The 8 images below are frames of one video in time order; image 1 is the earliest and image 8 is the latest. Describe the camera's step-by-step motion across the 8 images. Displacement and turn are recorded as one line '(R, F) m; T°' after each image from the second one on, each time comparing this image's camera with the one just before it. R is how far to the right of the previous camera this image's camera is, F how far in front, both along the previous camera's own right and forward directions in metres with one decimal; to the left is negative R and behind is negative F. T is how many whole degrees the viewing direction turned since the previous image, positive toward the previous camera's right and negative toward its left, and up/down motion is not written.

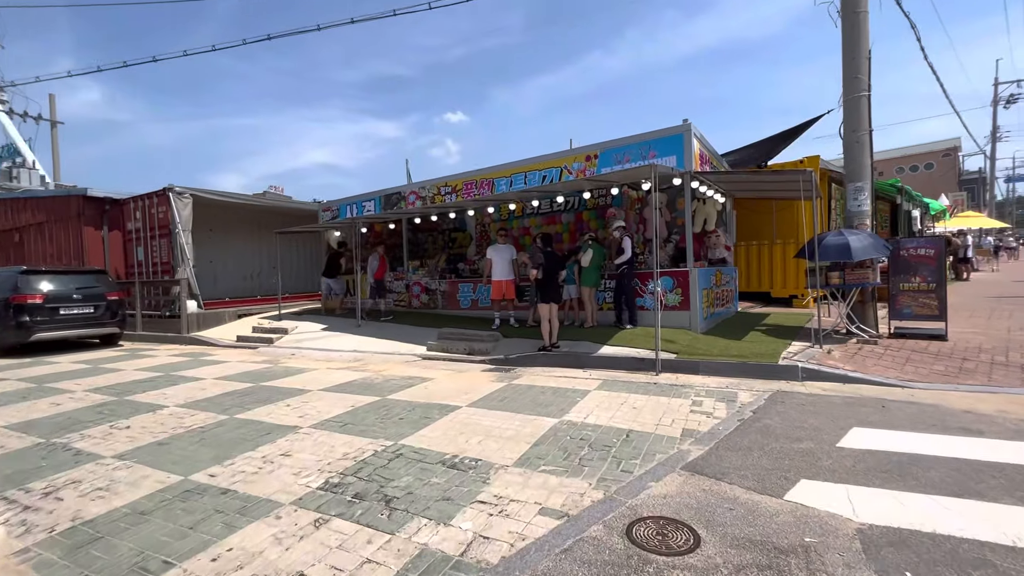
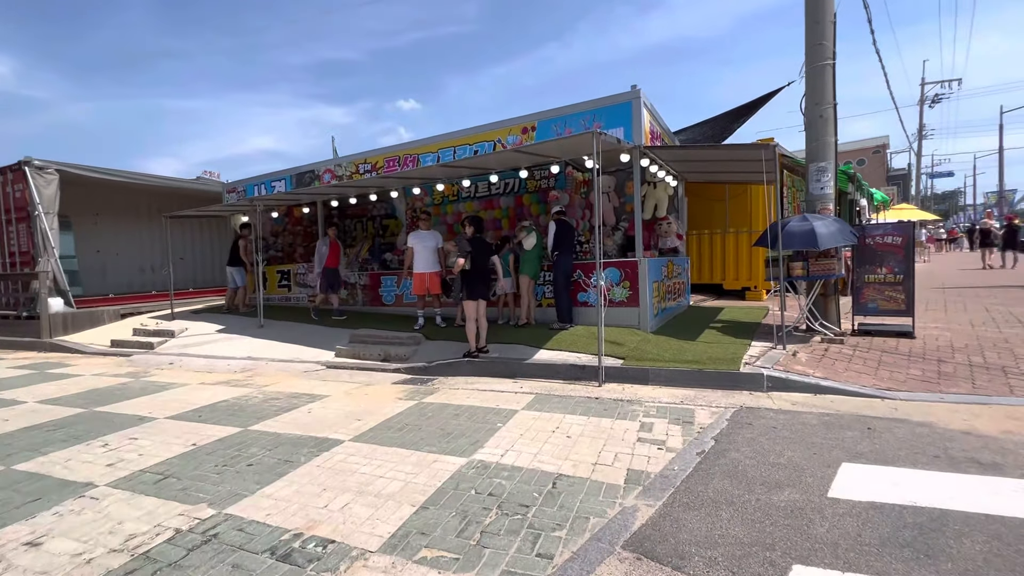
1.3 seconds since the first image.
(+0.5, +1.3) m; +5°
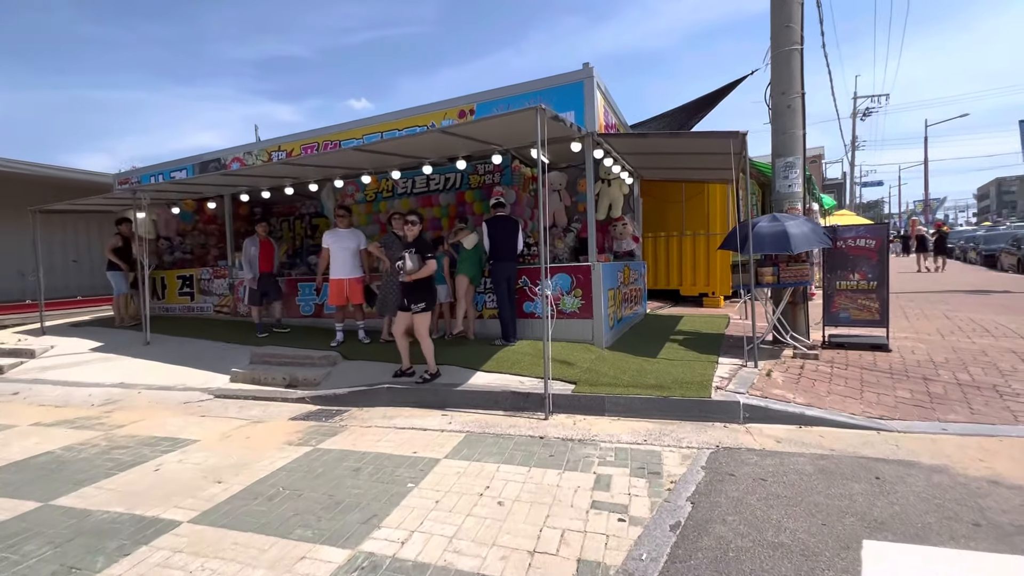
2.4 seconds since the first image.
(+0.3, +1.1) m; +5°
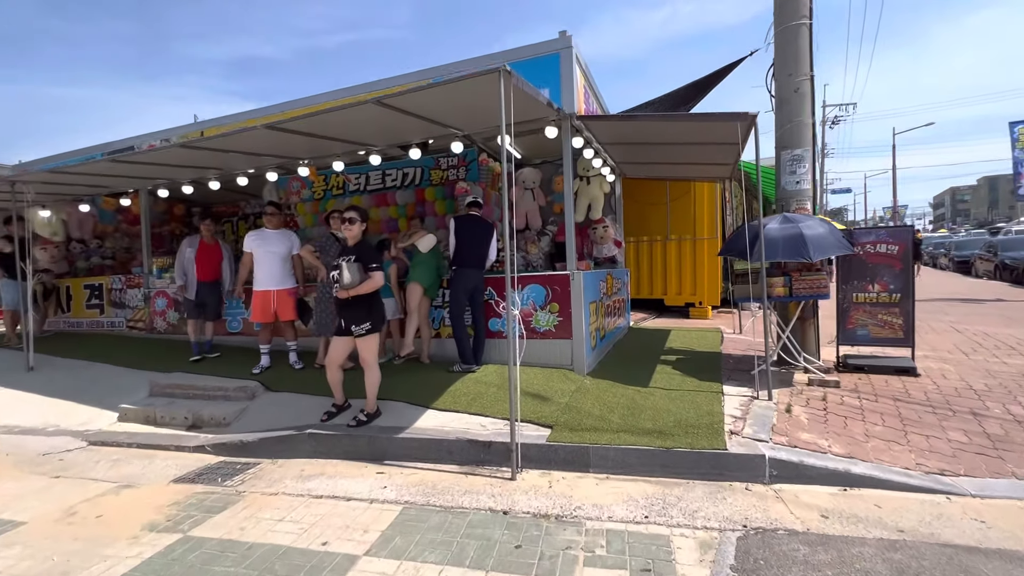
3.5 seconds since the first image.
(+0.2, +1.1) m; +3°
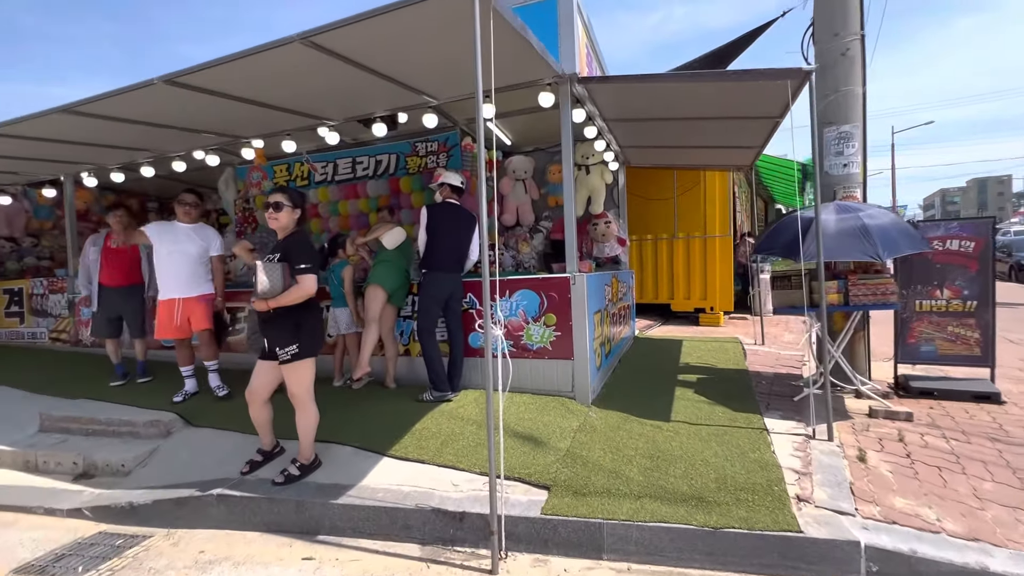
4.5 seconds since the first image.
(+0.1, +1.1) m; +1°
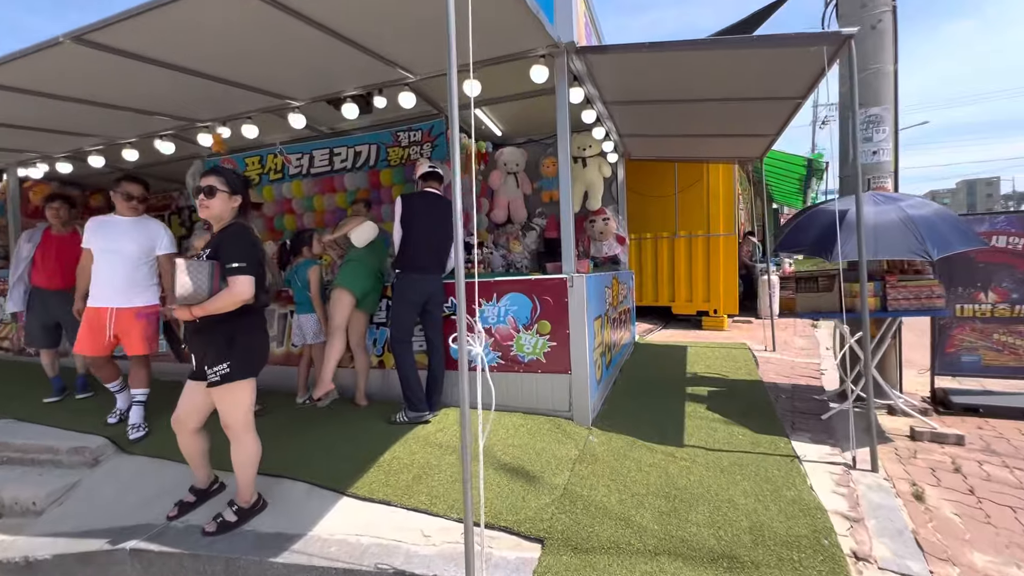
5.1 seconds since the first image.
(0.0, +0.6) m; +1°
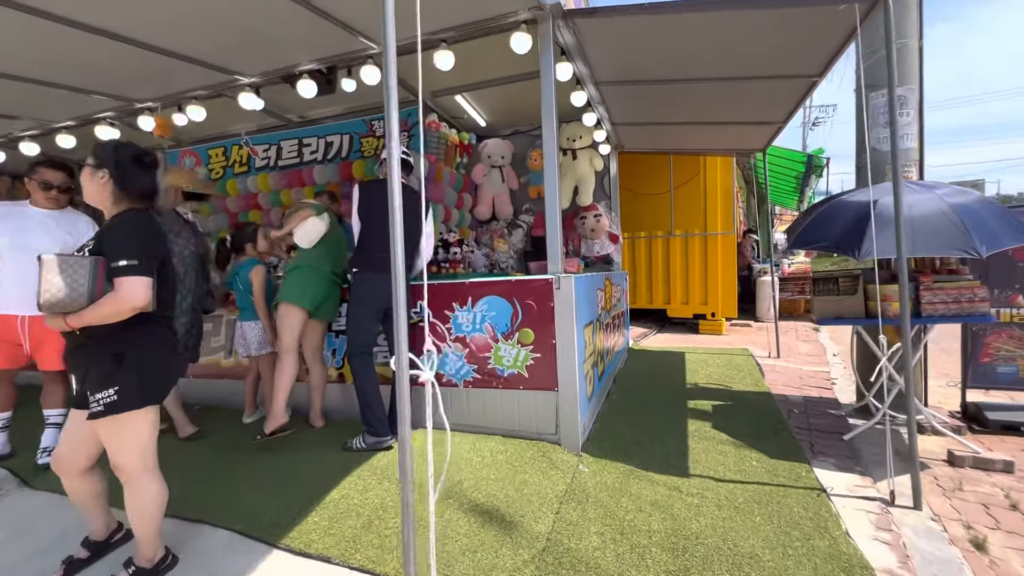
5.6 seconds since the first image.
(+0.1, +0.5) m; +1°
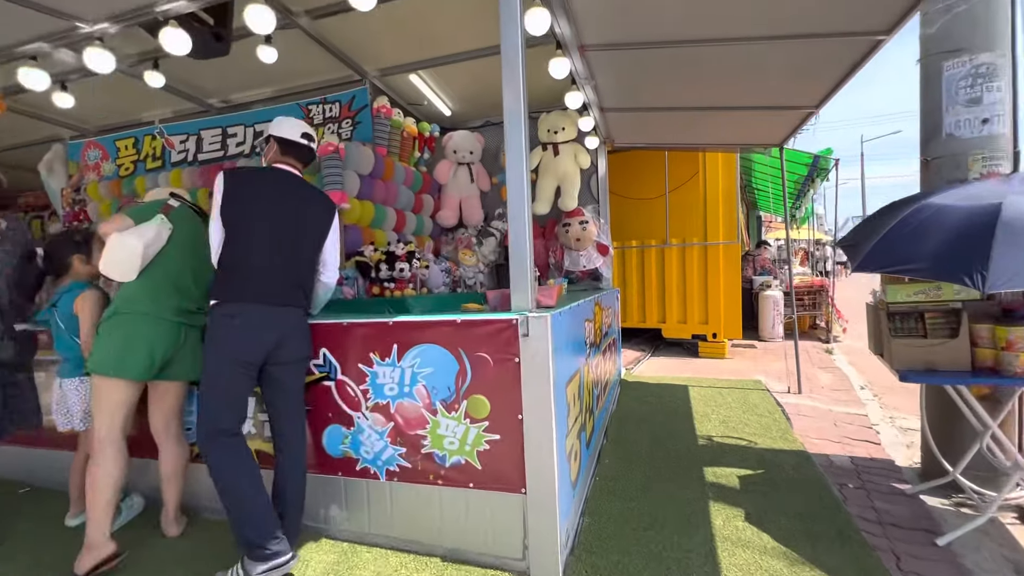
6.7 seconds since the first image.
(+0.2, +1.1) m; +2°
